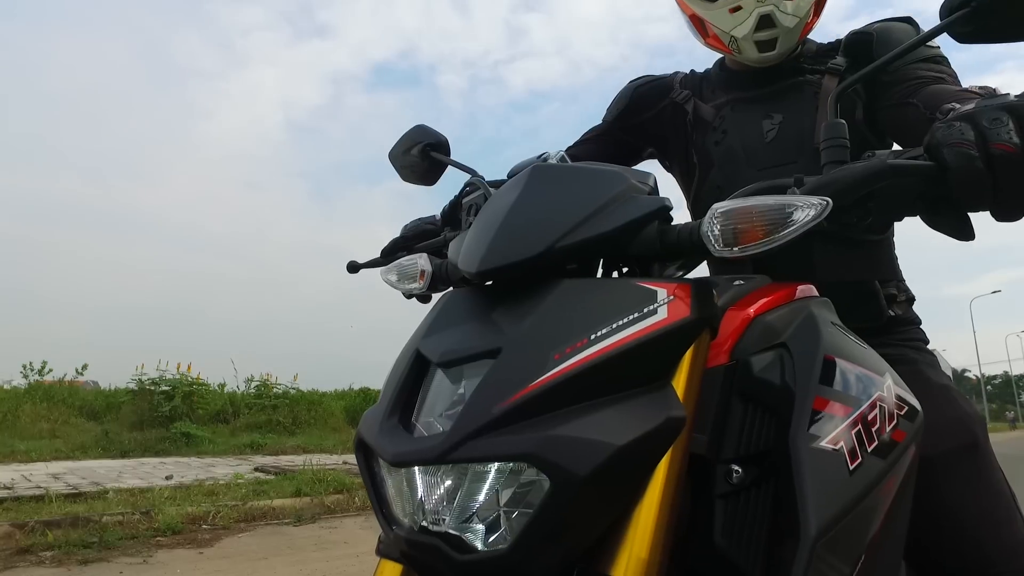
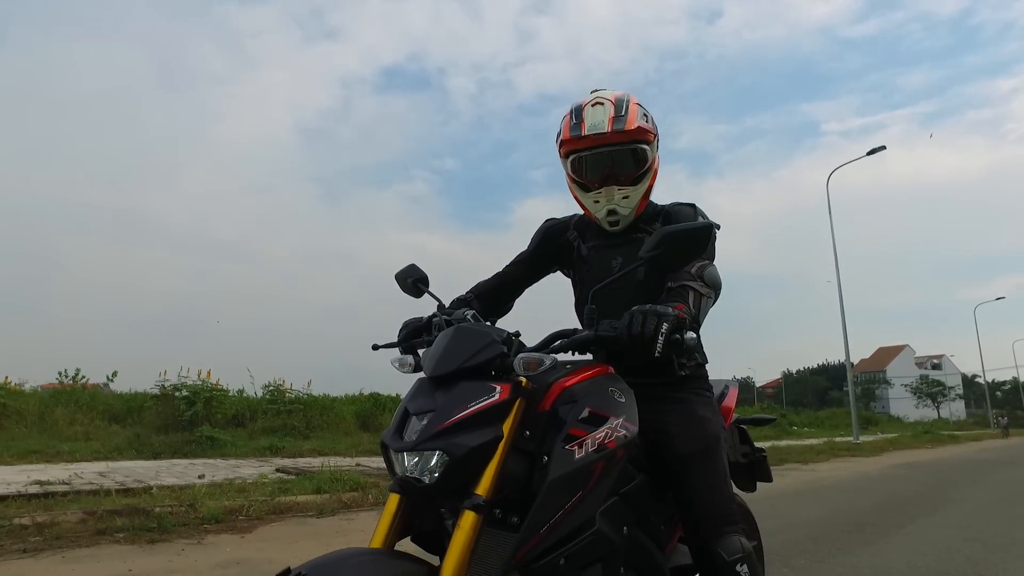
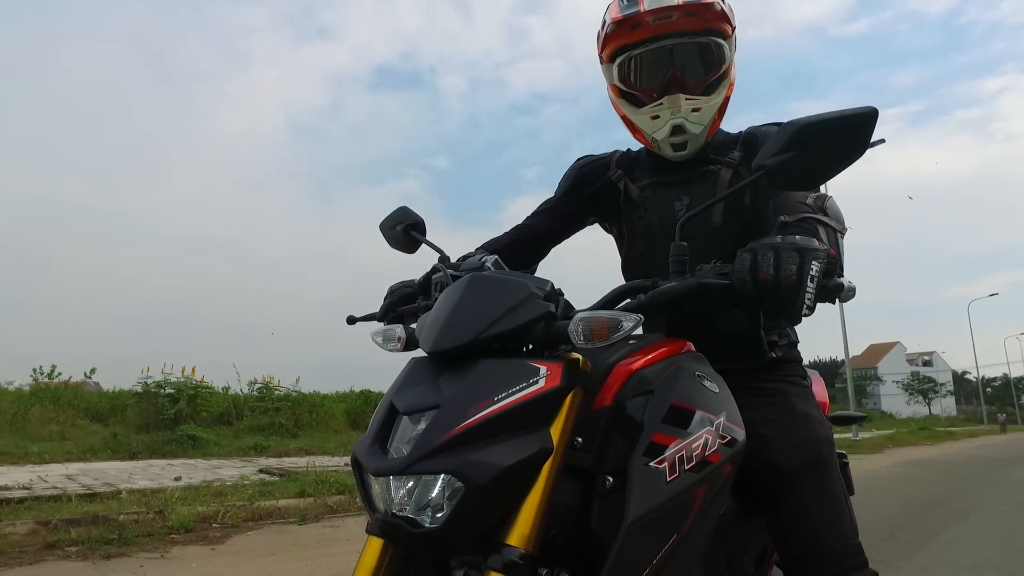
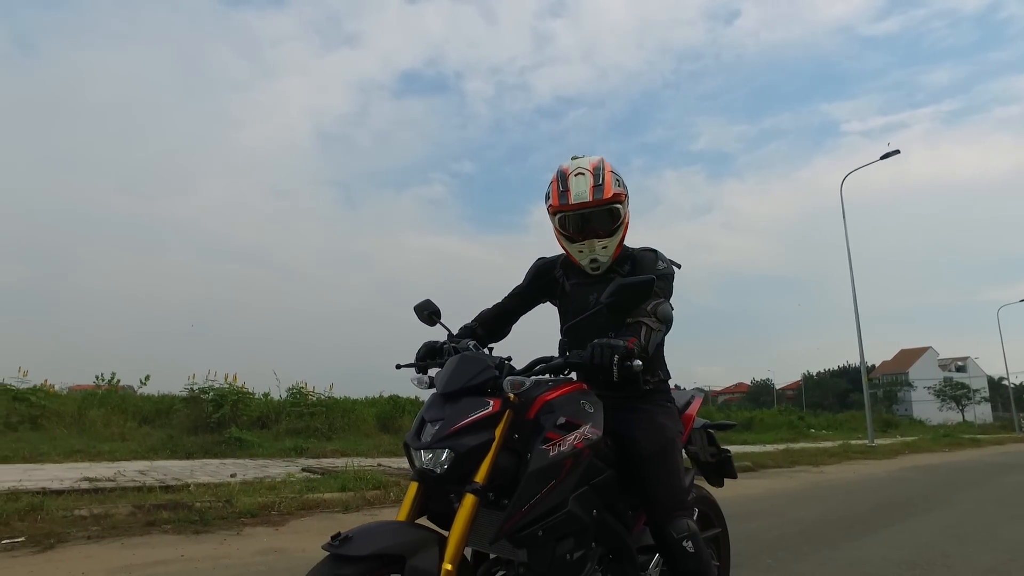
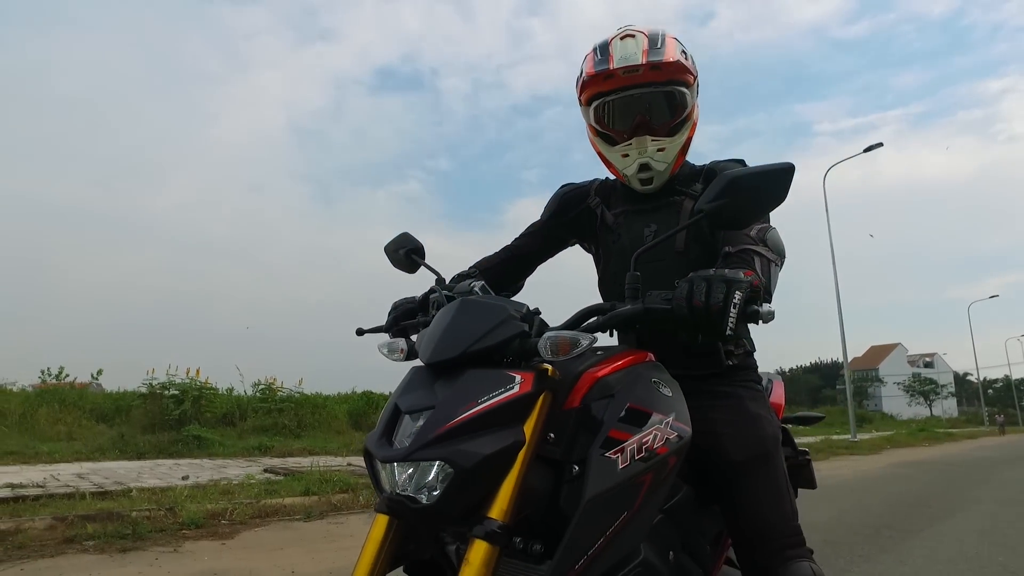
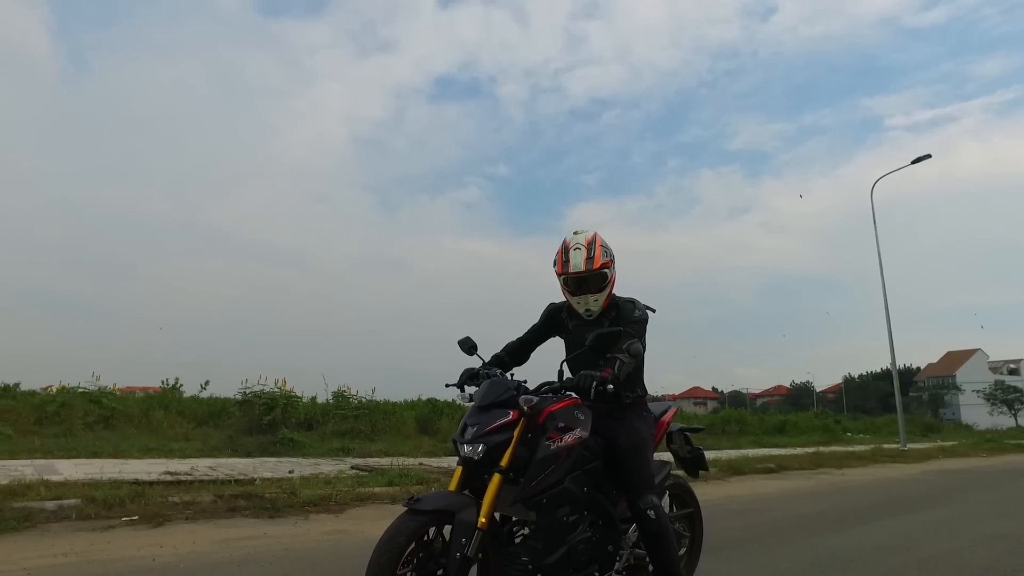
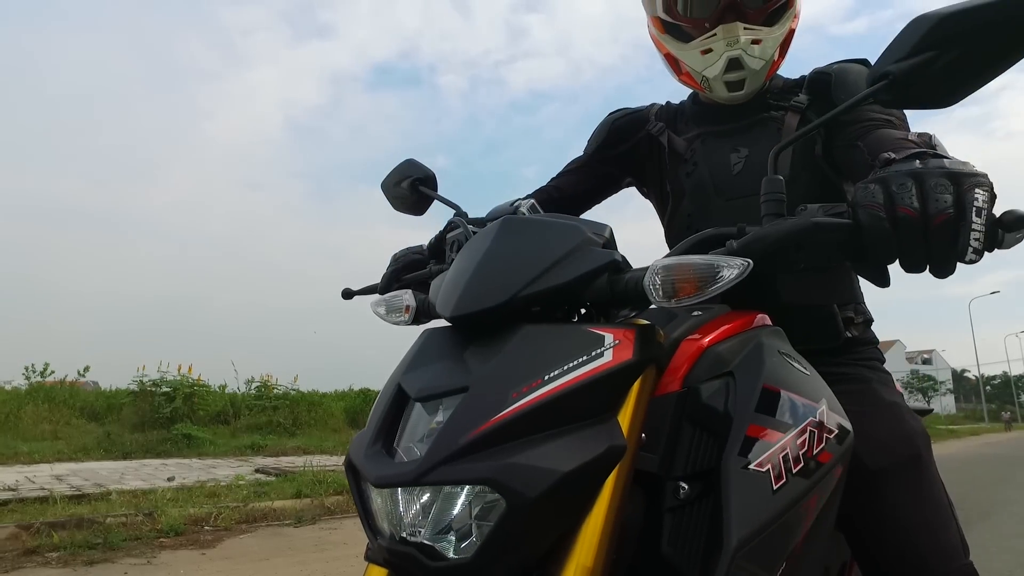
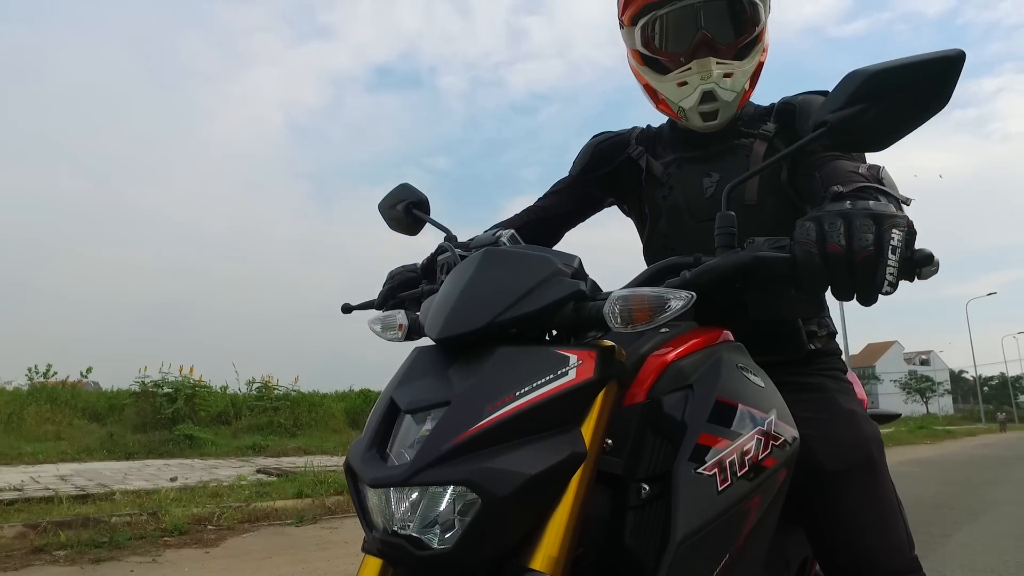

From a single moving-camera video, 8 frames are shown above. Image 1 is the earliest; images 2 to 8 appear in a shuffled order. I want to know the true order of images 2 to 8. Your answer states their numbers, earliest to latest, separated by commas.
7, 8, 3, 5, 2, 4, 6
